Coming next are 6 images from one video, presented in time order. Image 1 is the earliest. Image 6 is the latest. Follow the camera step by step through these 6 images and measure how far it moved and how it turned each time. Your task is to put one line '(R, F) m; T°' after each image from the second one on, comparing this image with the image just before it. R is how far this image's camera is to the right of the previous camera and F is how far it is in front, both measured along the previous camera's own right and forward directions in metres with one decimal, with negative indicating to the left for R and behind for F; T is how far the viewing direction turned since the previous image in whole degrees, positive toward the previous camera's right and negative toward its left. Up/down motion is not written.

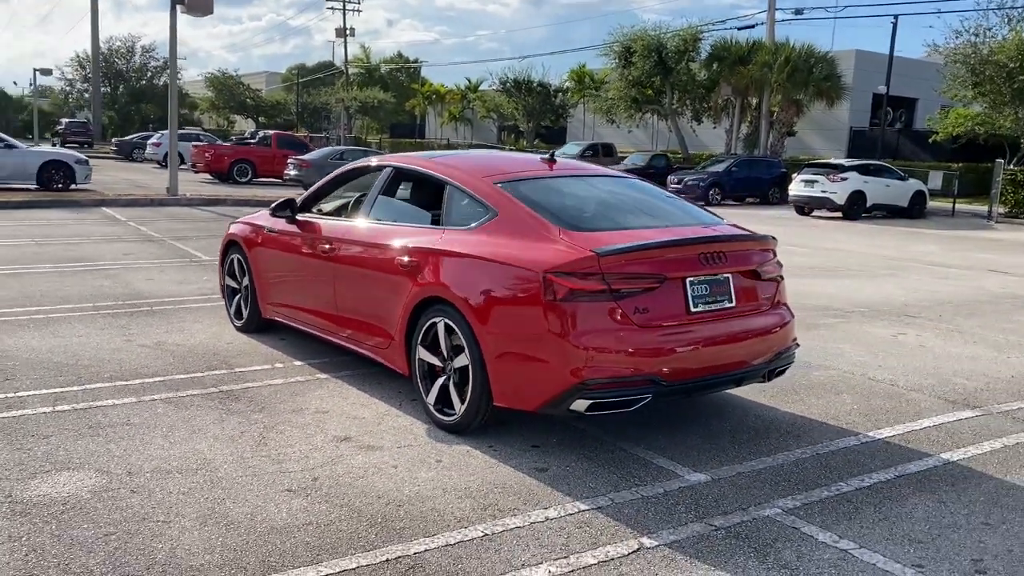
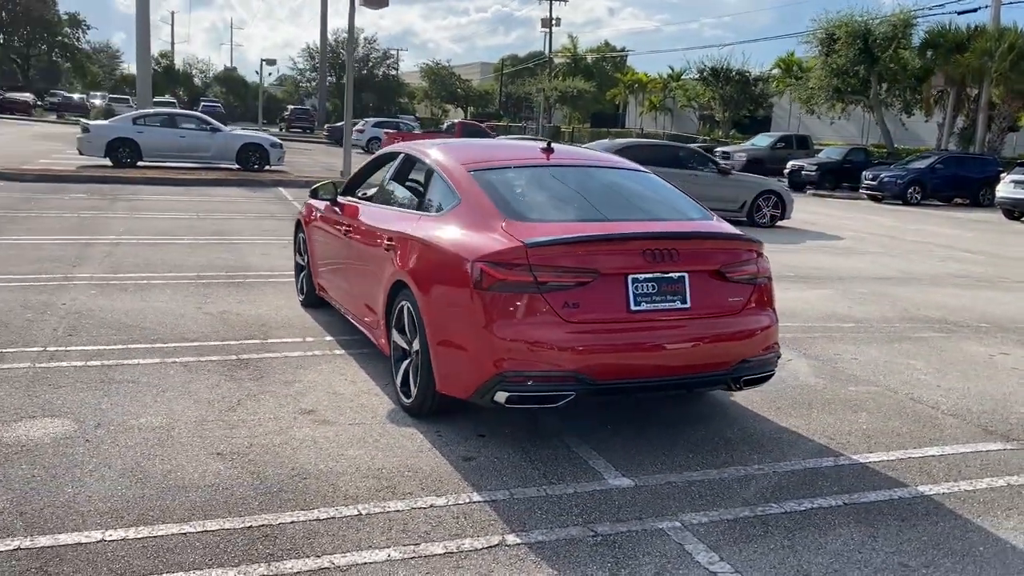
(+1.3, +0.2) m; -13°
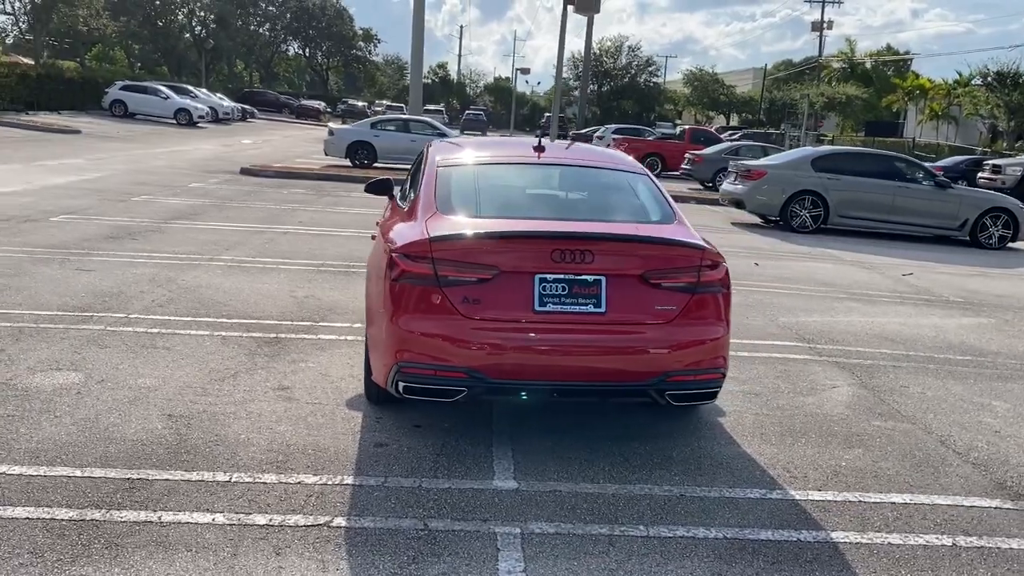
(+1.7, +0.3) m; -17°
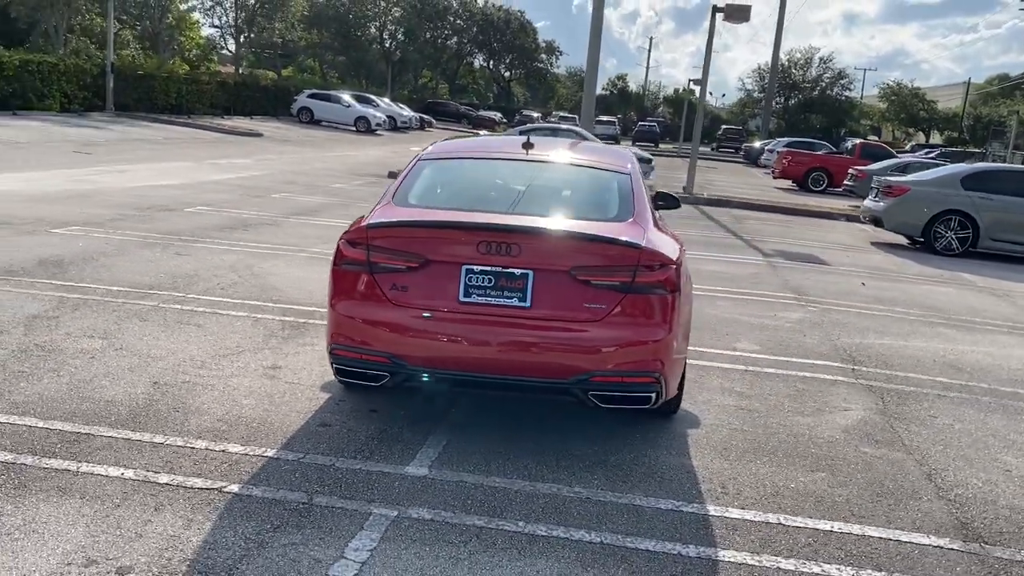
(+1.2, +0.1) m; -11°
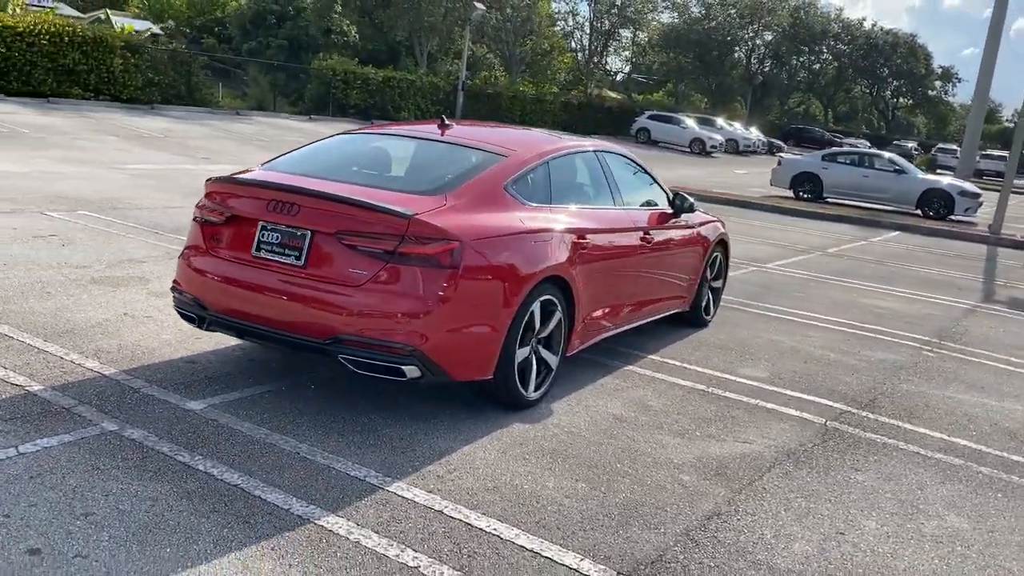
(+2.8, +0.6) m; -23°
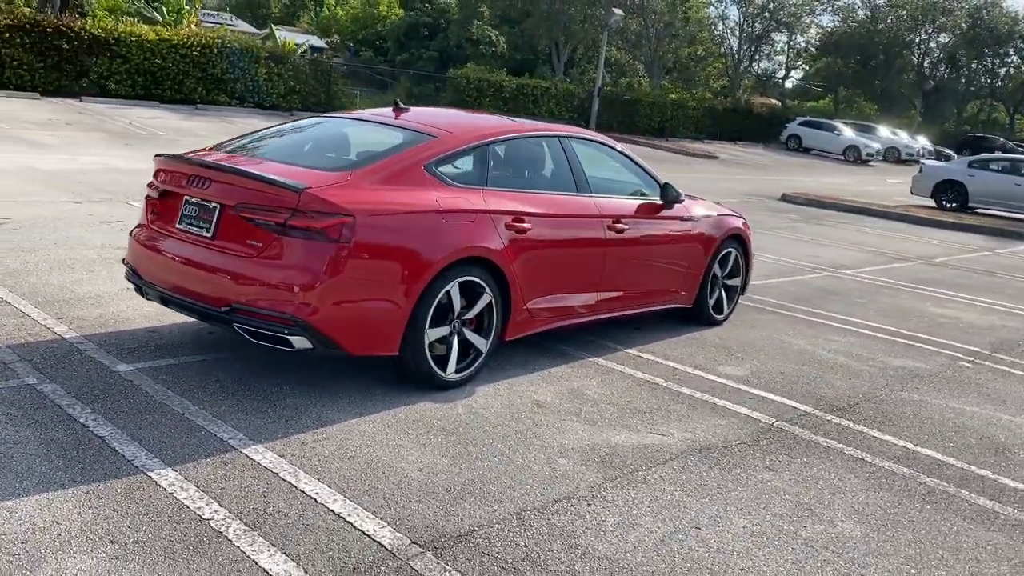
(+1.3, +0.1) m; -10°
